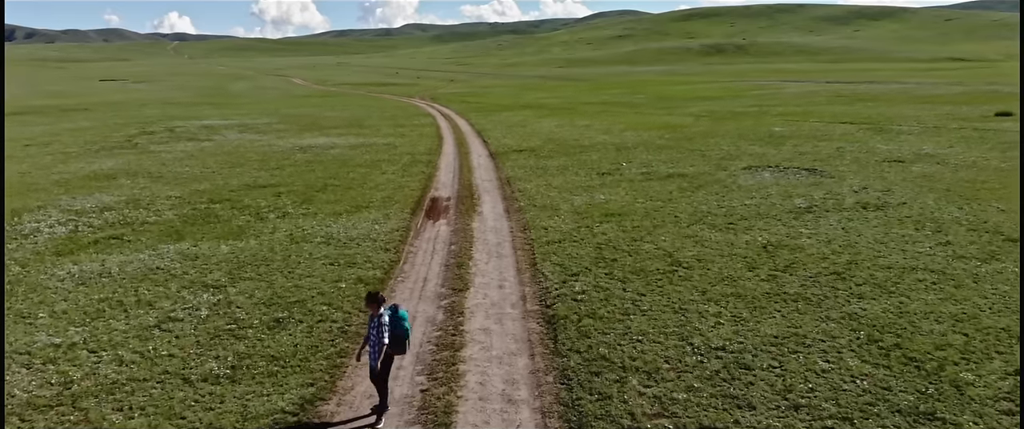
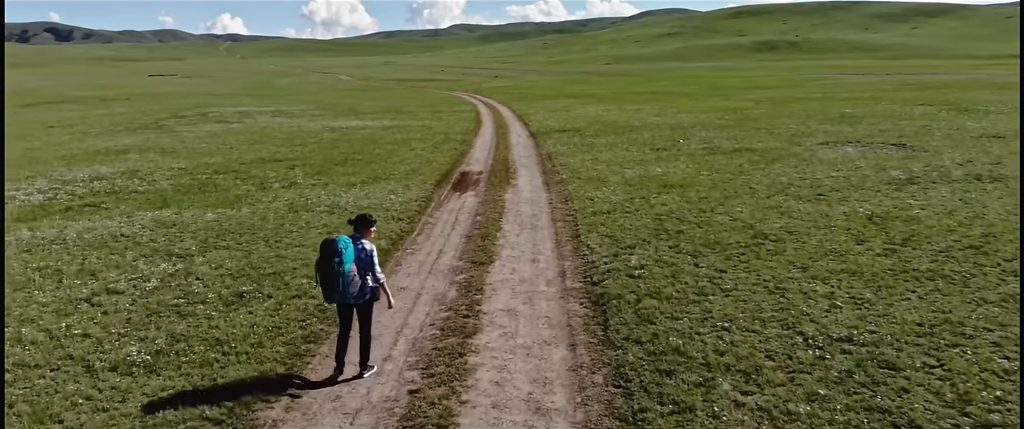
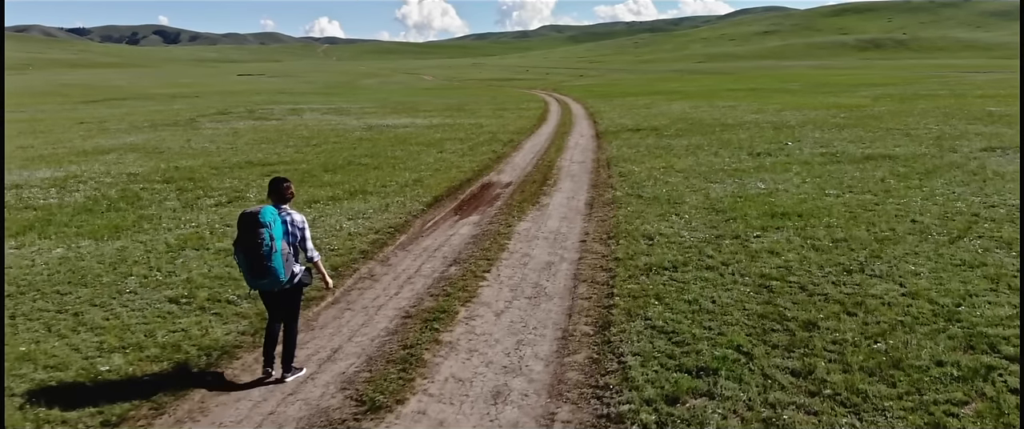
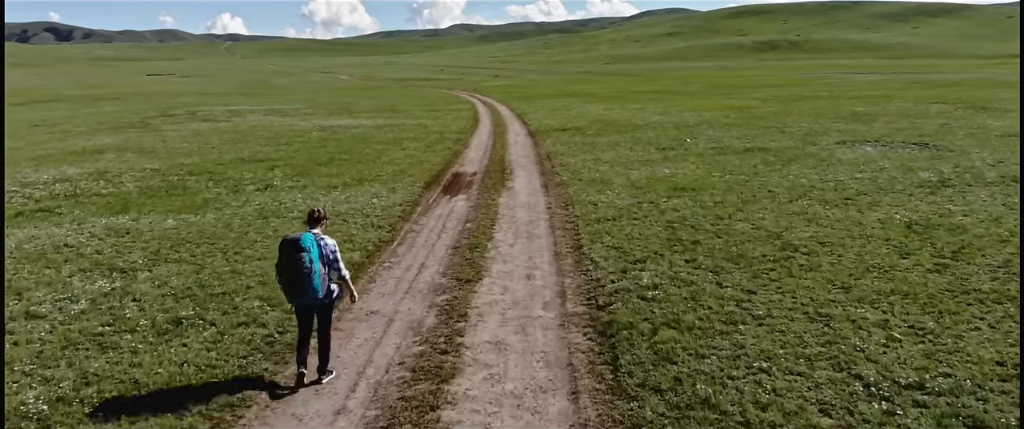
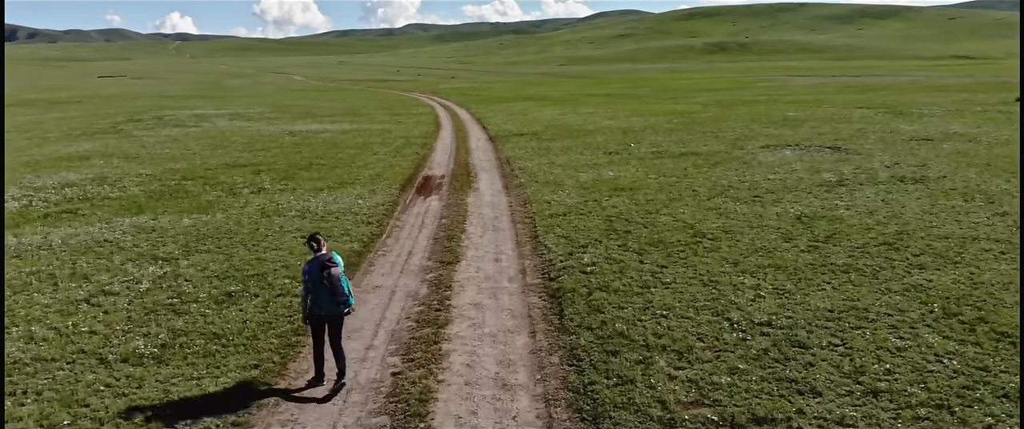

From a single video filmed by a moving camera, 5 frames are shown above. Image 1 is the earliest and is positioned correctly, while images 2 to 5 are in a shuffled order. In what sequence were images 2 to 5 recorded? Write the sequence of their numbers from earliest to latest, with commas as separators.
5, 2, 4, 3
